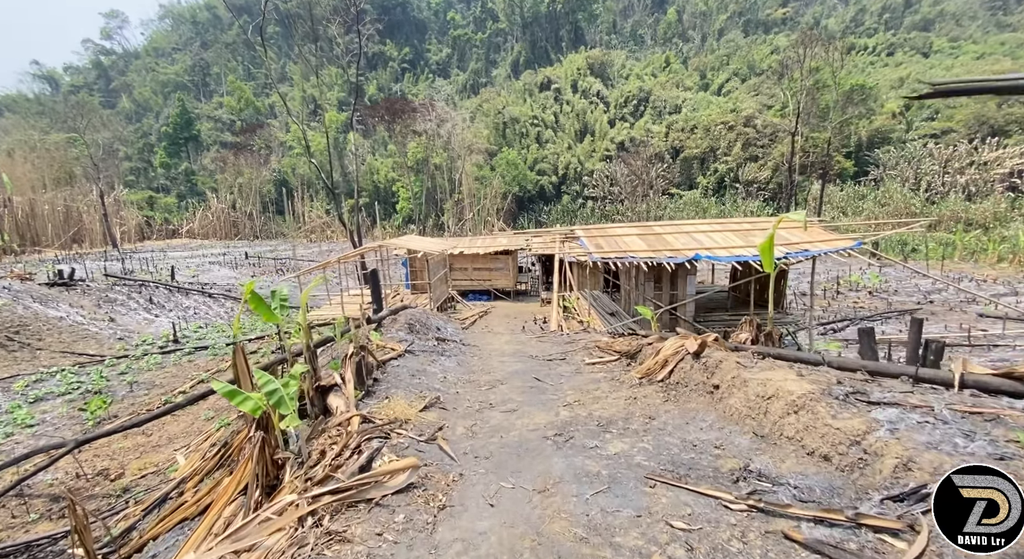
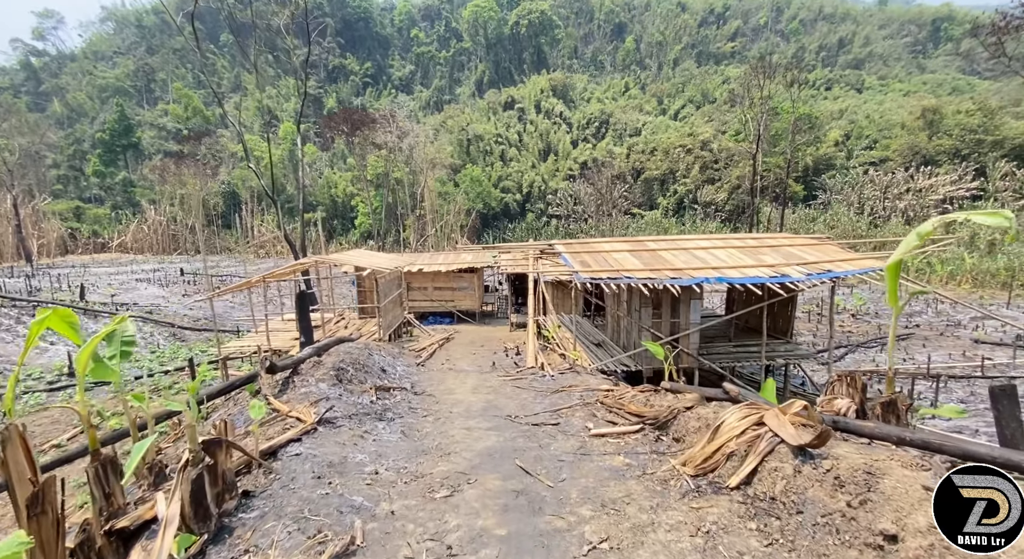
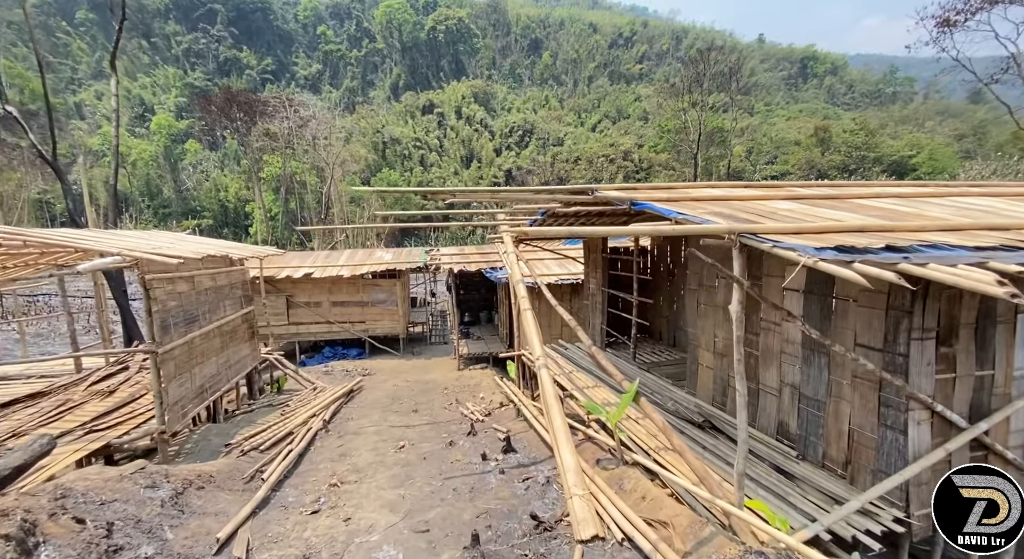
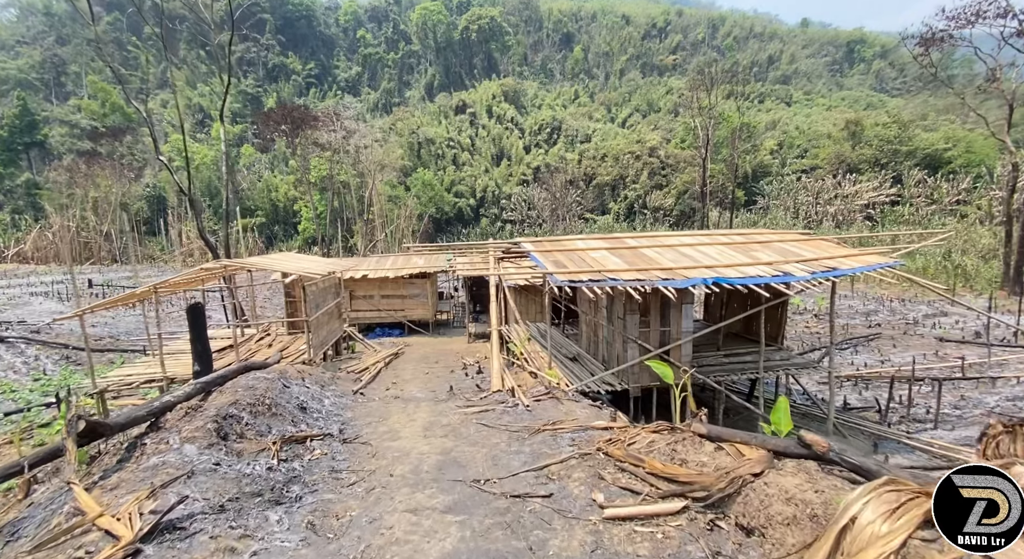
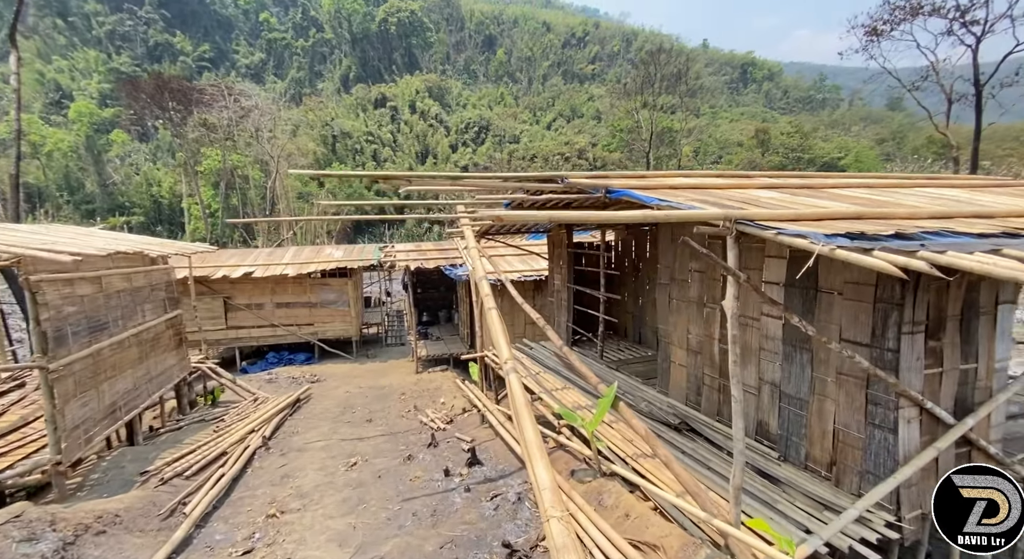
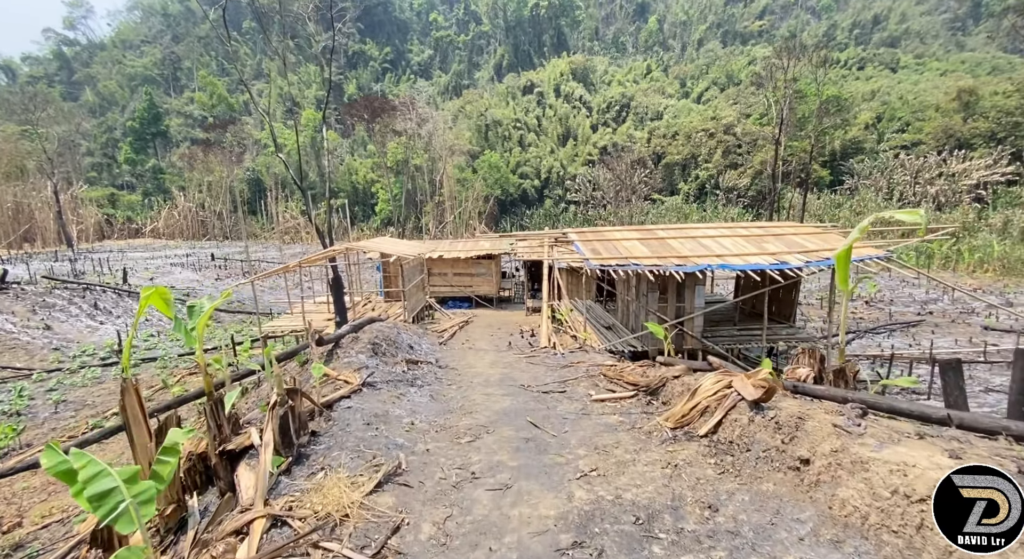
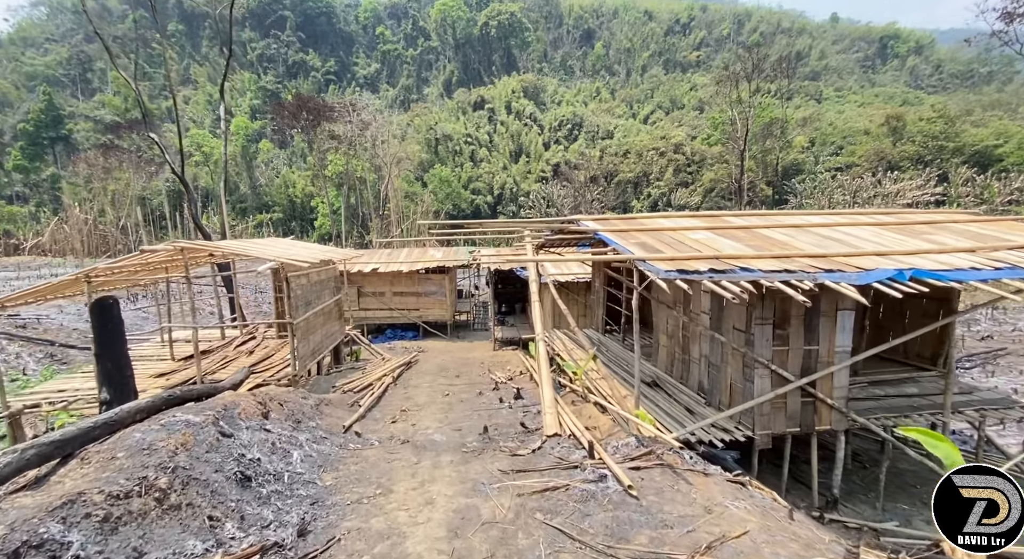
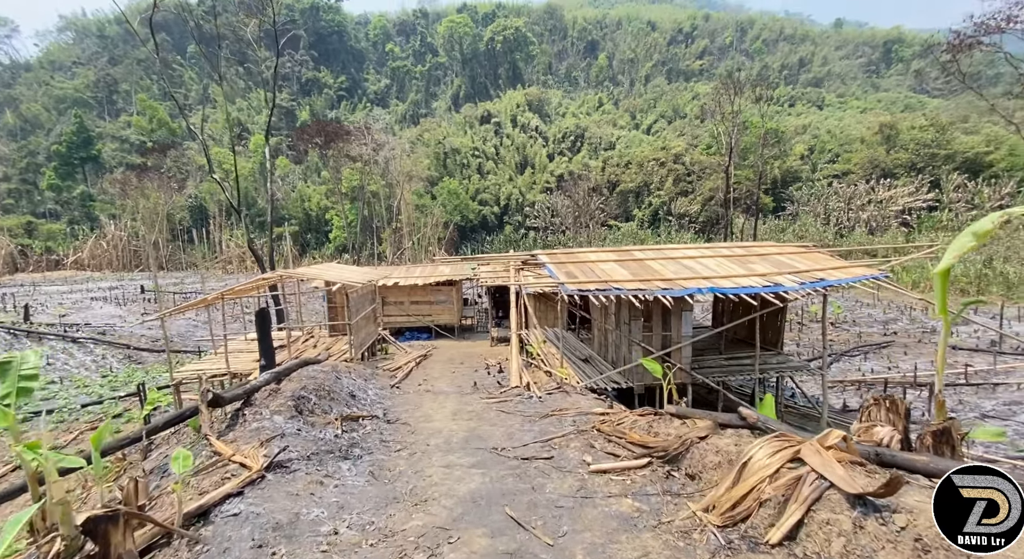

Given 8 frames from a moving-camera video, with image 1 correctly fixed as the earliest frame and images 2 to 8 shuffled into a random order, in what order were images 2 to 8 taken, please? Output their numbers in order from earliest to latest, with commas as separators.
6, 2, 8, 4, 7, 3, 5
